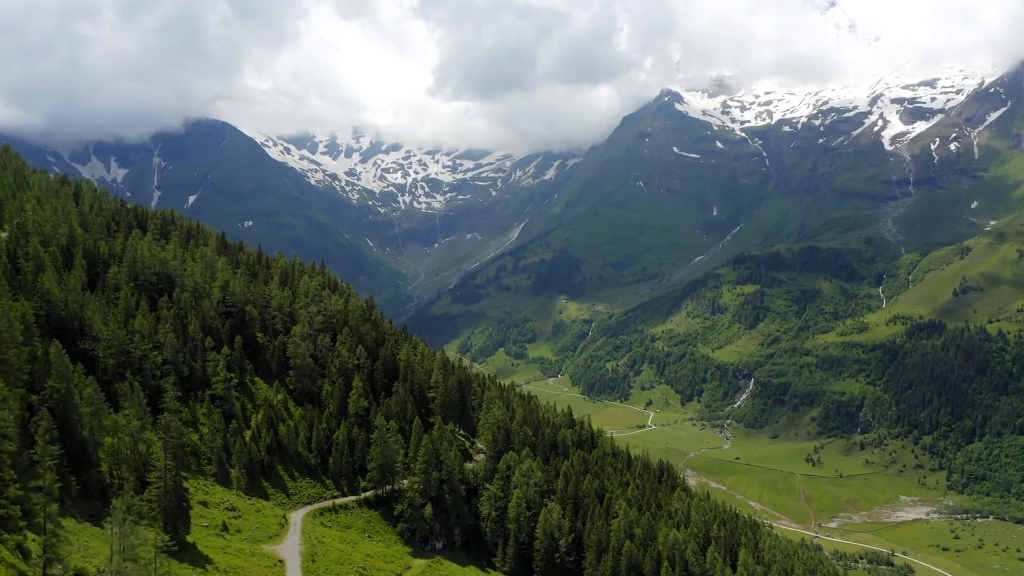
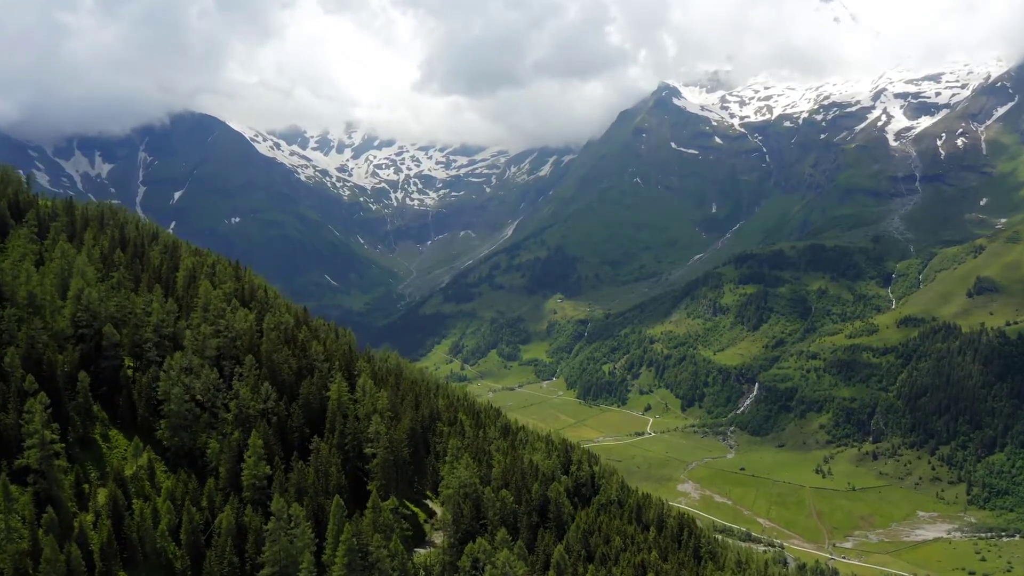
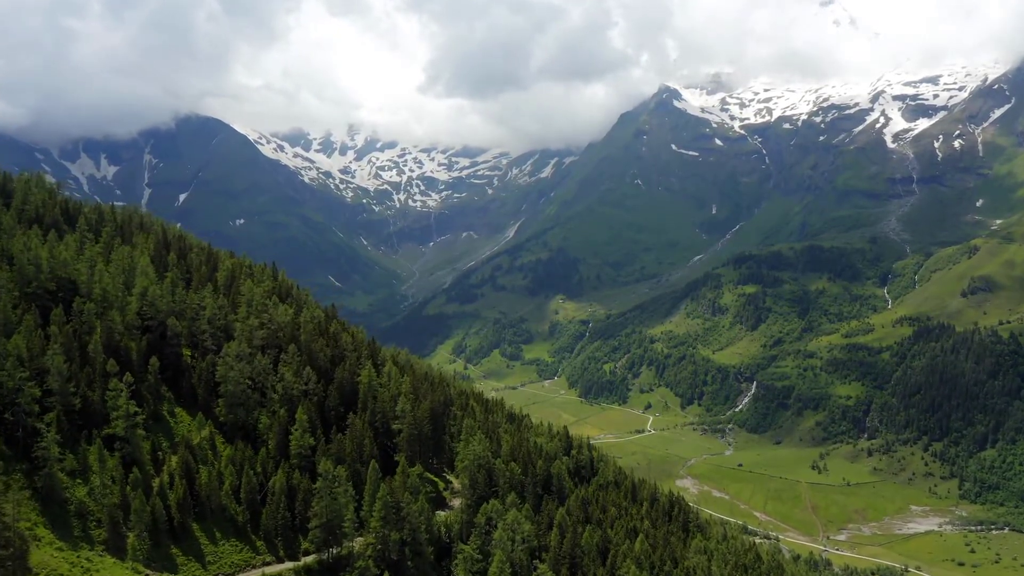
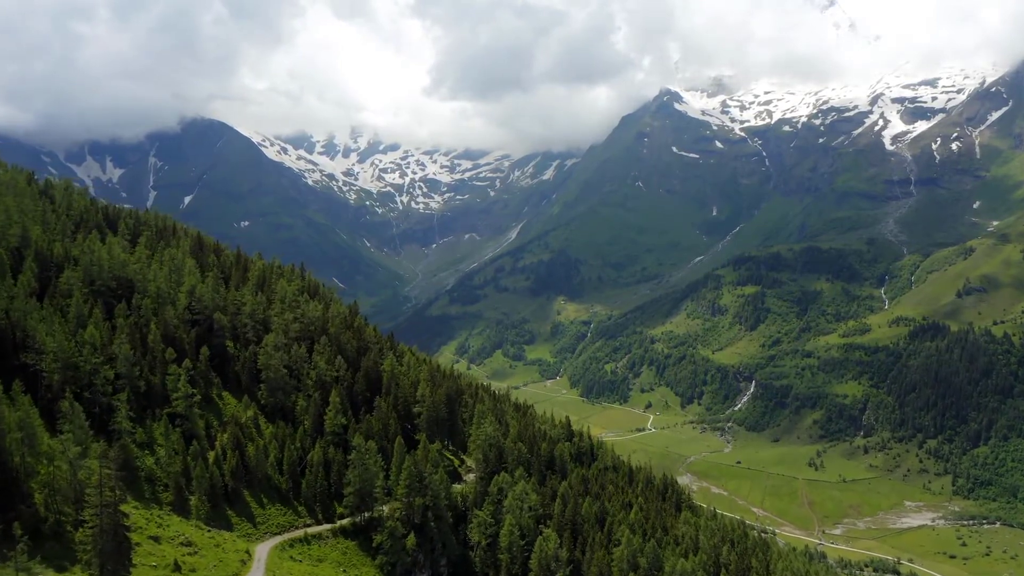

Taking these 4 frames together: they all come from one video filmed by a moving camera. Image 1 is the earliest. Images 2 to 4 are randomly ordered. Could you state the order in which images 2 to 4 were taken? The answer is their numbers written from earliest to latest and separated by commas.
4, 3, 2
